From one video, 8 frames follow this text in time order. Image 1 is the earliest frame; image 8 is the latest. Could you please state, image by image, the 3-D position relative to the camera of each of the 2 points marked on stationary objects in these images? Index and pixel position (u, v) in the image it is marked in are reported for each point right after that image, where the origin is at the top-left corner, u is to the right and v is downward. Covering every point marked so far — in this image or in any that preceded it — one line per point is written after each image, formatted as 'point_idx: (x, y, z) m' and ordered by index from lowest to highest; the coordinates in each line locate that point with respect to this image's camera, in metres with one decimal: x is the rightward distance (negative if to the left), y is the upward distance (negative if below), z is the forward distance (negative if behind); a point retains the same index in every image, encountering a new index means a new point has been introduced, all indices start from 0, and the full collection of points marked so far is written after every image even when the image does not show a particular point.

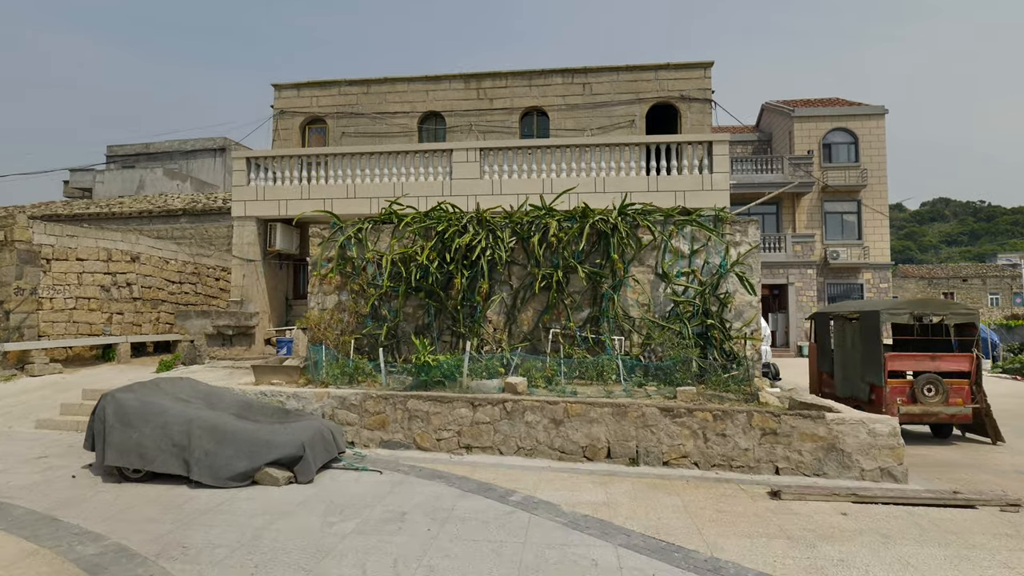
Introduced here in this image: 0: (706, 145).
0: (+3.6, +2.6, +11.6) m
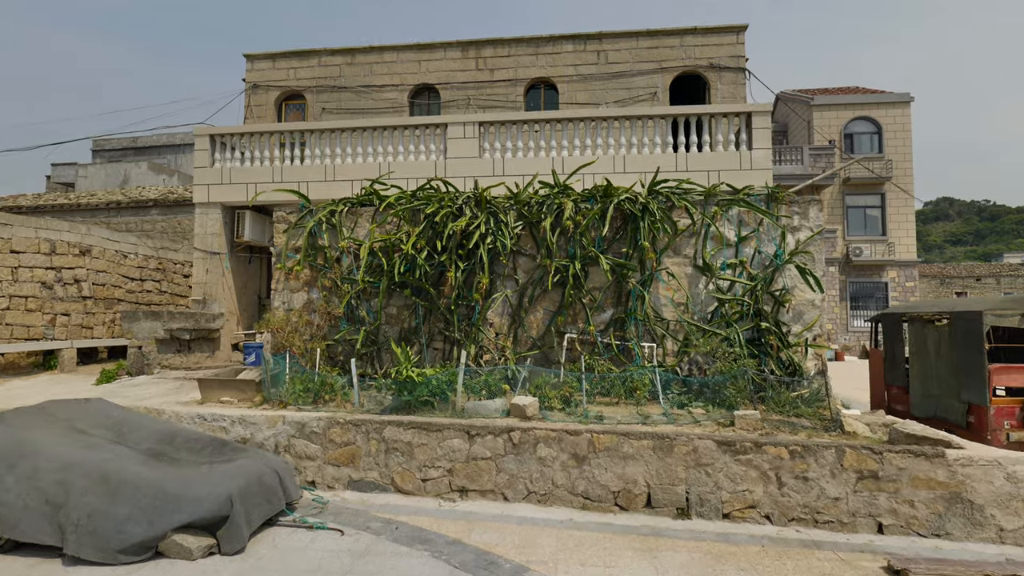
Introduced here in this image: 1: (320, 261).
0: (+3.6, +2.7, +9.9) m
1: (-2.4, +0.3, +8.1) m
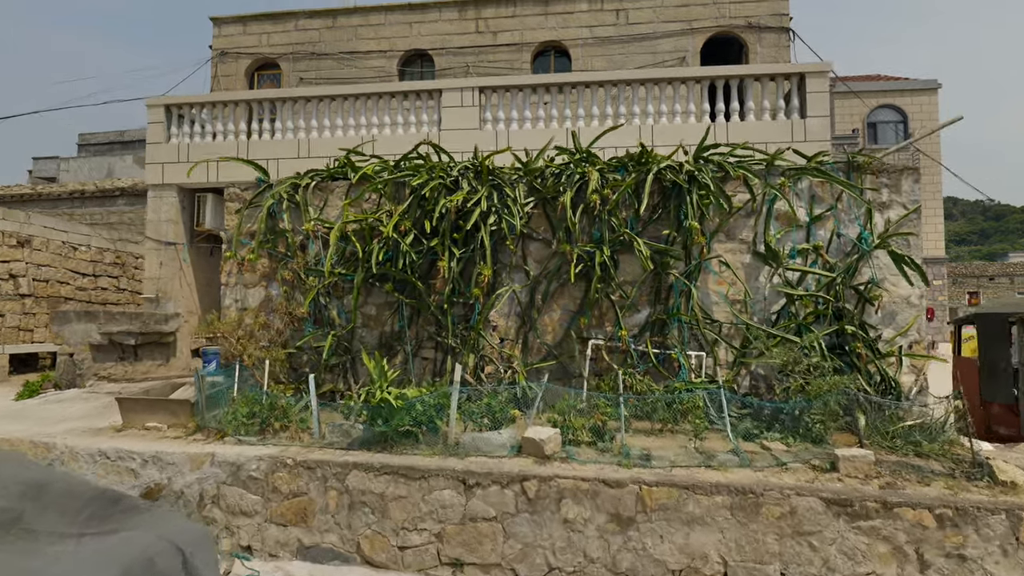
0: (+3.7, +2.7, +8.3) m
1: (-2.4, +0.4, +6.5) m
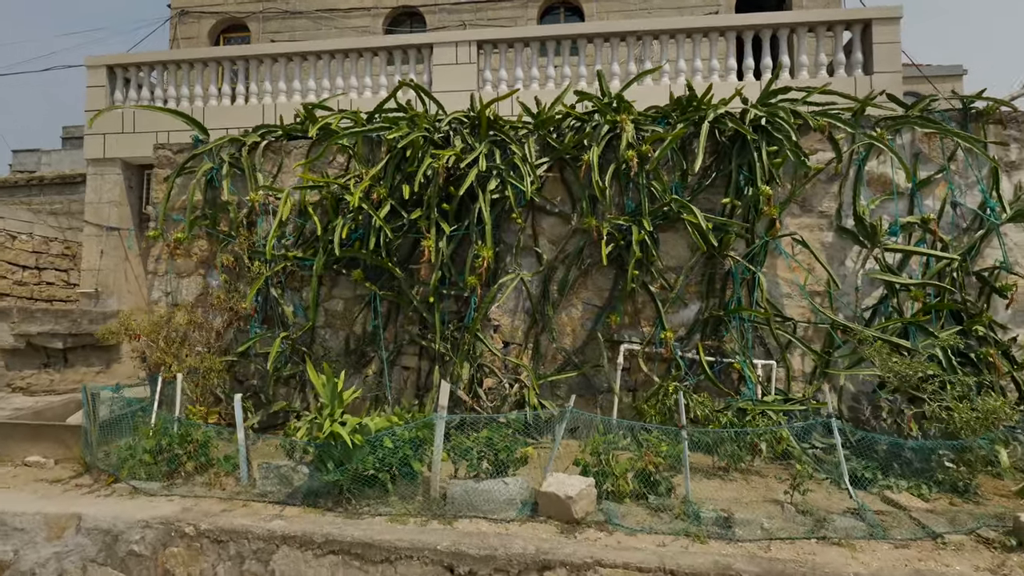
0: (+3.8, +2.8, +6.9) m
1: (-2.3, +0.5, +5.0) m
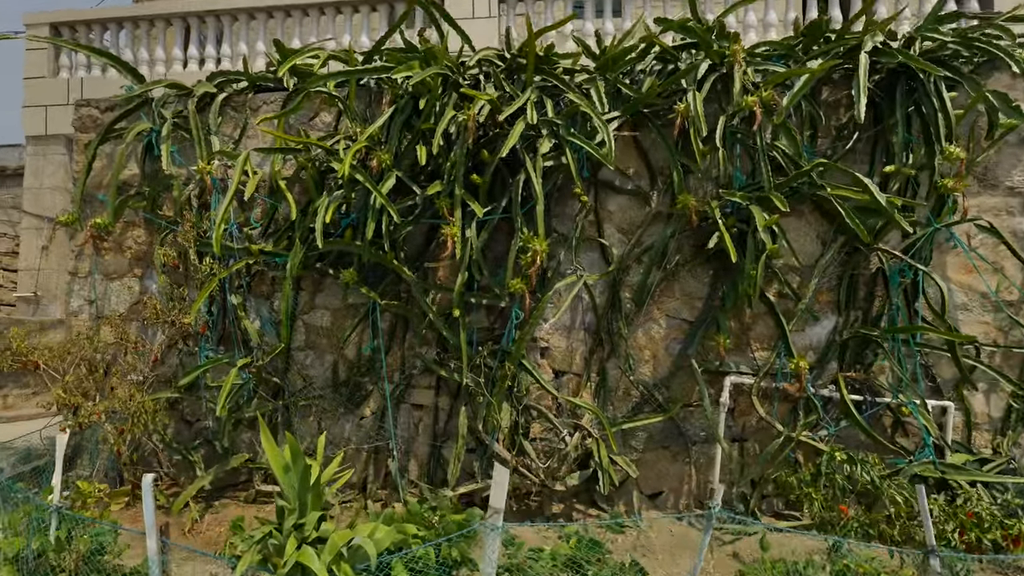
0: (+4.1, +2.8, +5.6) m
1: (-2.0, +0.4, +3.7) m
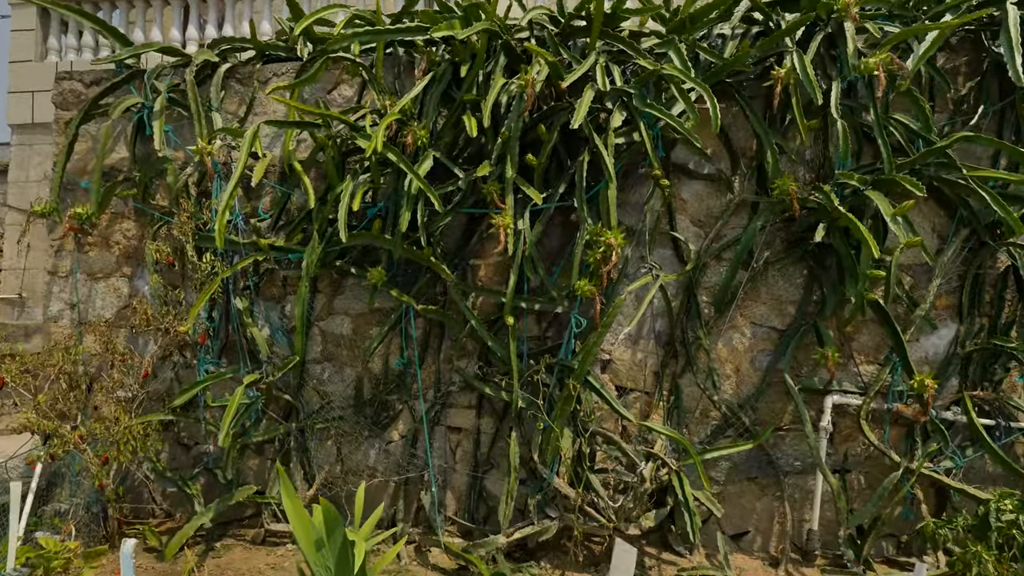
0: (+4.3, +2.8, +5.1) m
1: (-1.8, +0.4, +3.2) m
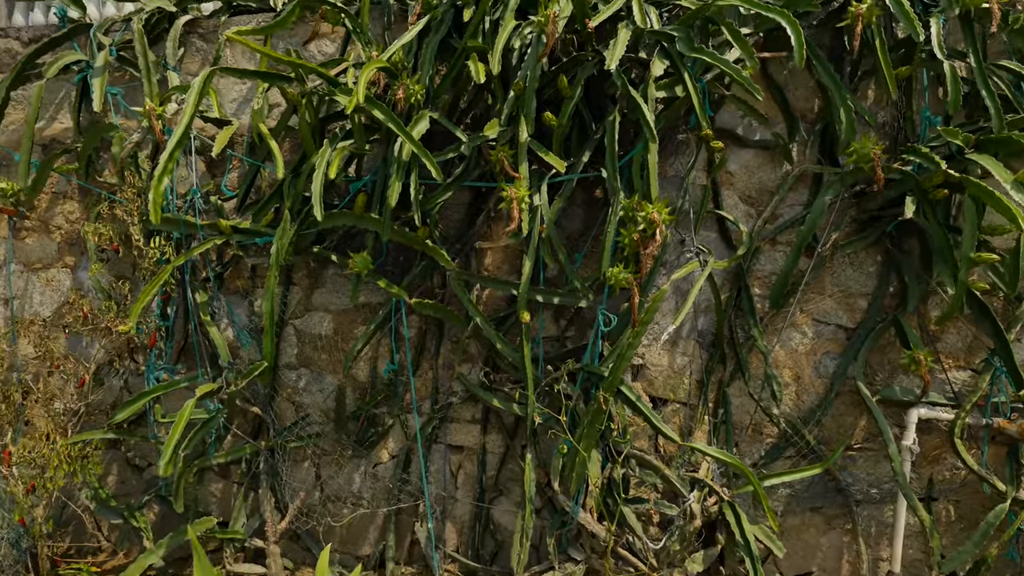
0: (+4.3, +2.8, +4.6) m
1: (-1.7, +0.5, +2.7) m
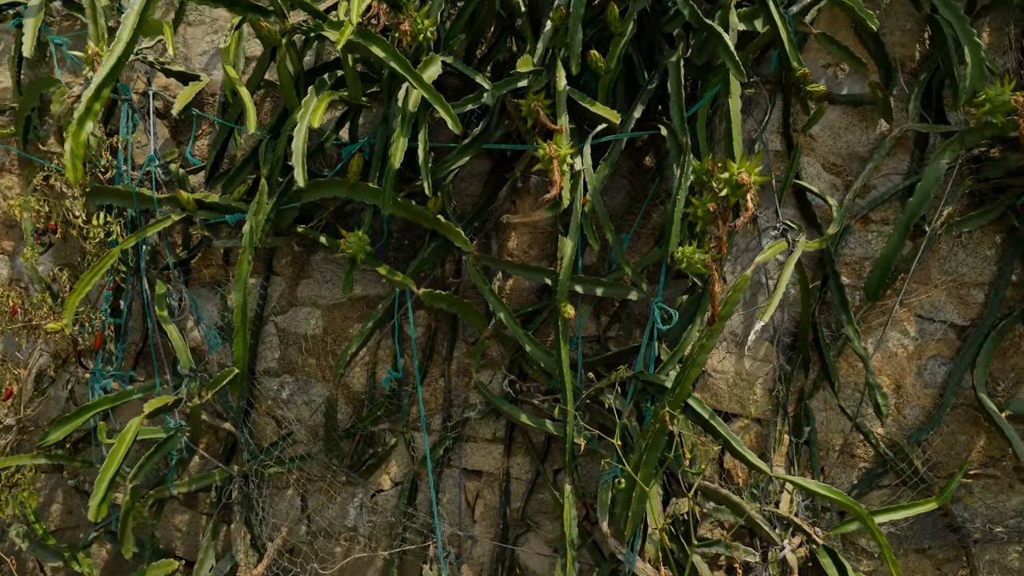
0: (+4.4, +2.8, +4.2) m
1: (-1.6, +0.5, +2.2) m
